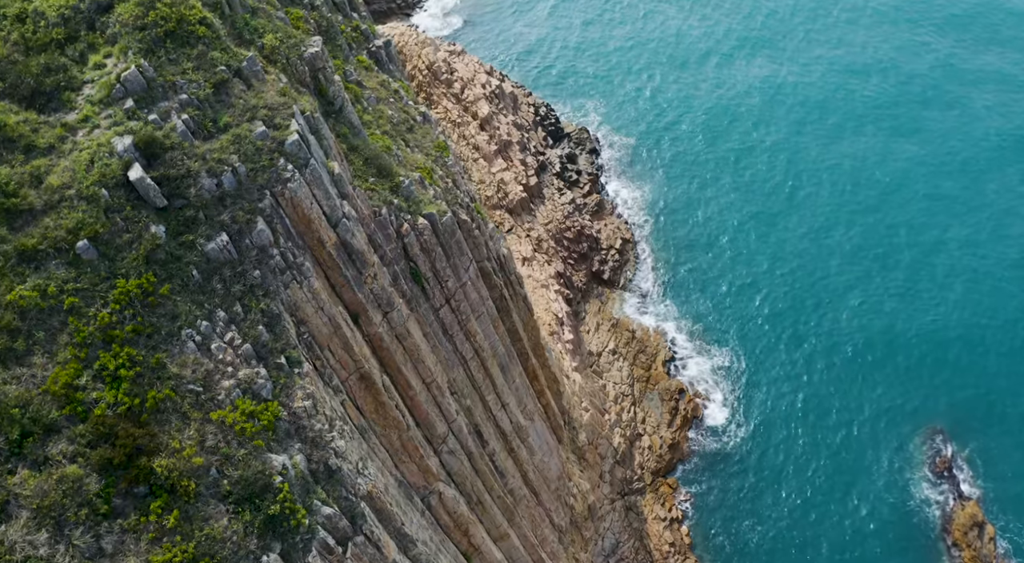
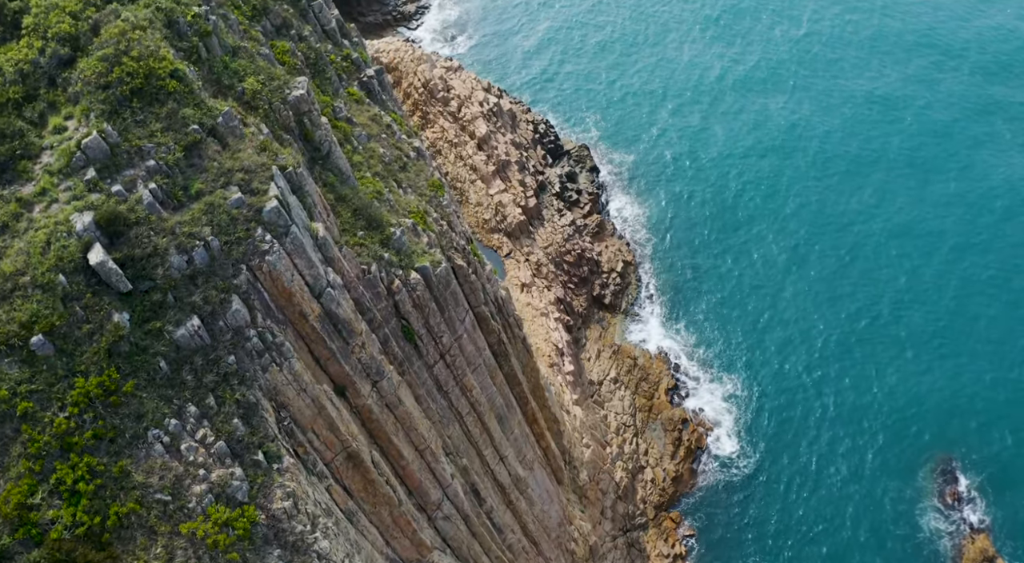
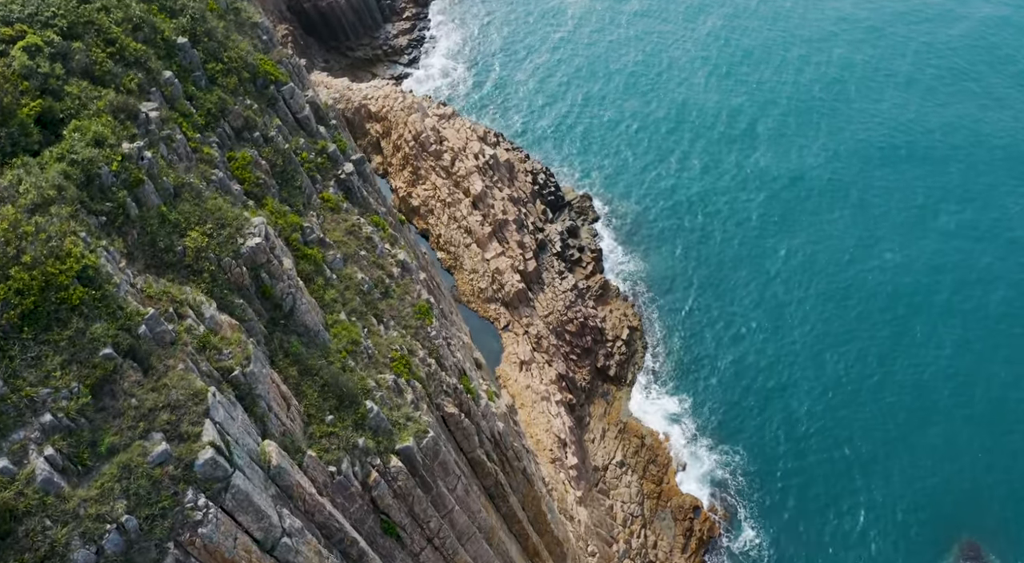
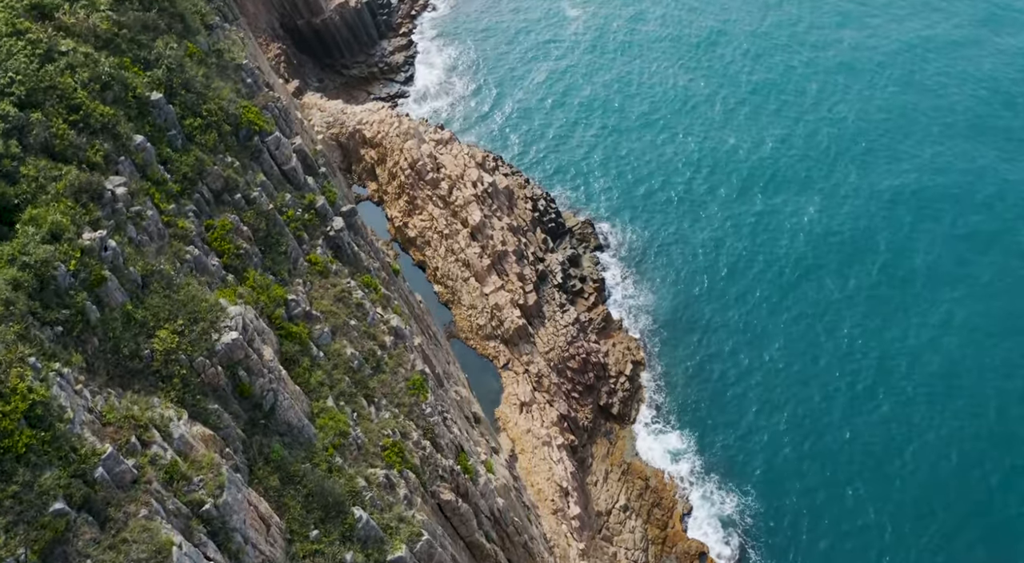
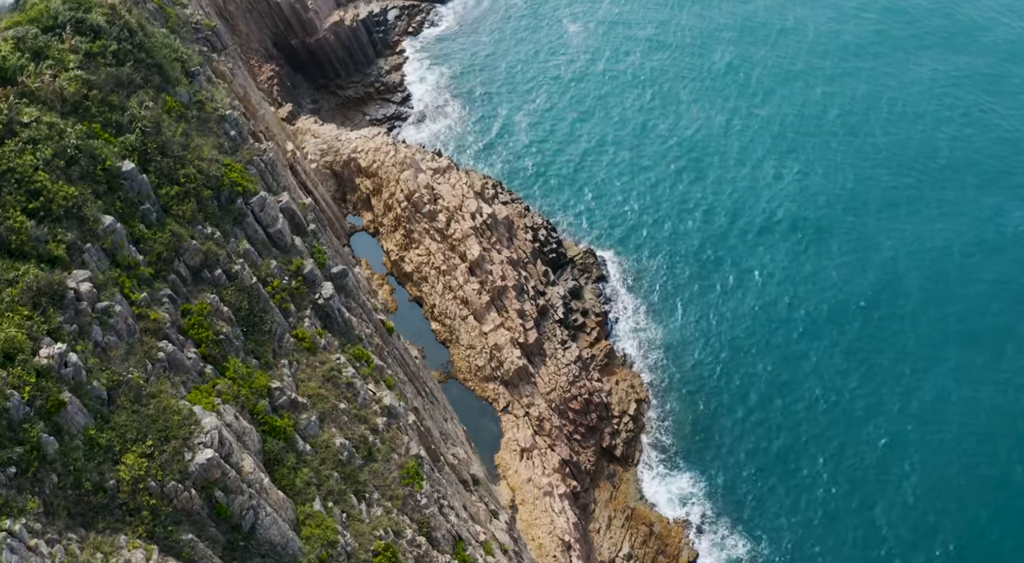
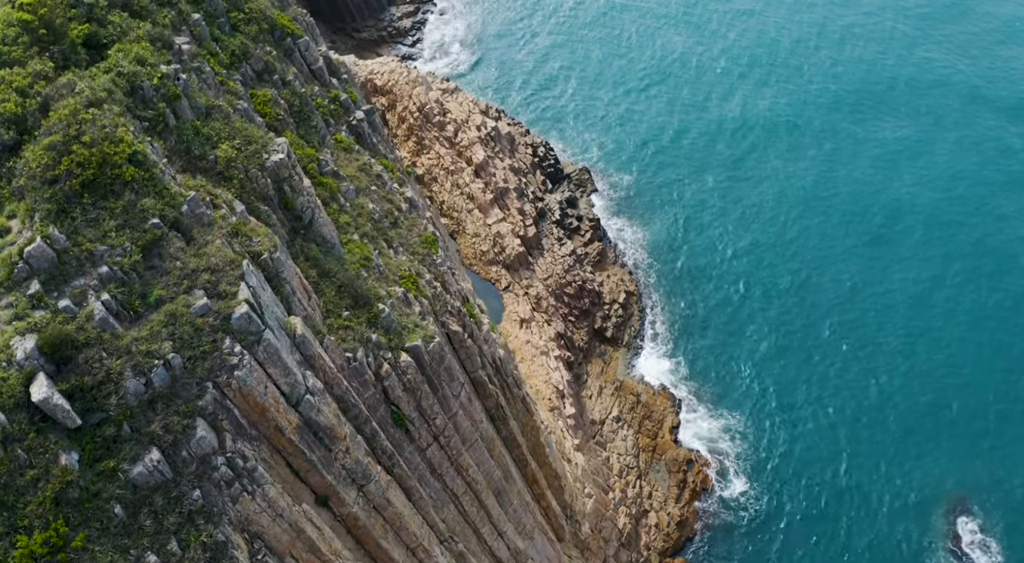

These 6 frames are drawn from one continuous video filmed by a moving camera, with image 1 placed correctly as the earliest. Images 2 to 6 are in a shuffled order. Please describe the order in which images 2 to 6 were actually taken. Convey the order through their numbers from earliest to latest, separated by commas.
2, 6, 3, 4, 5
